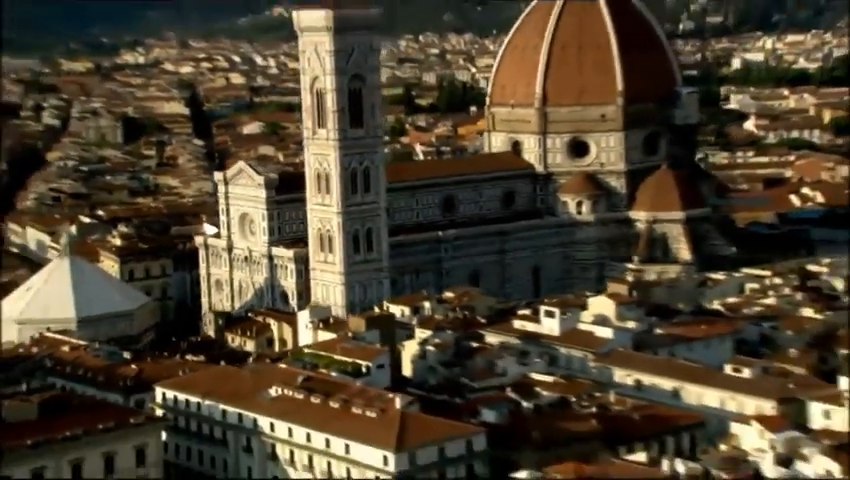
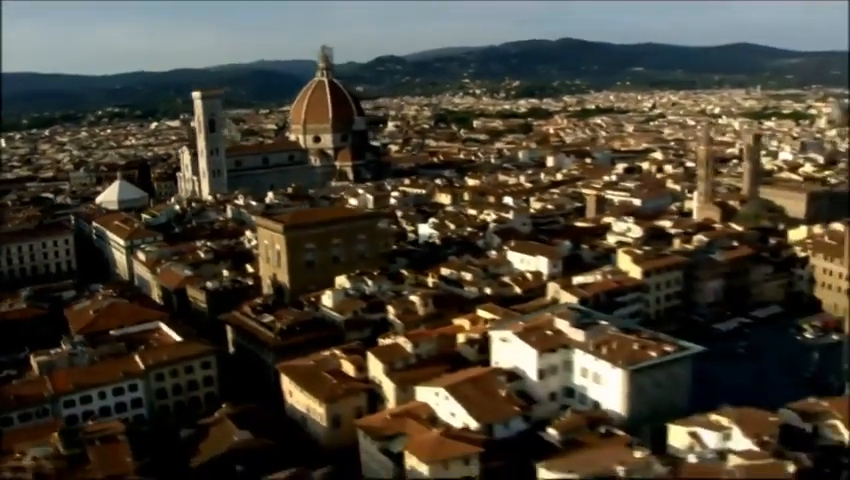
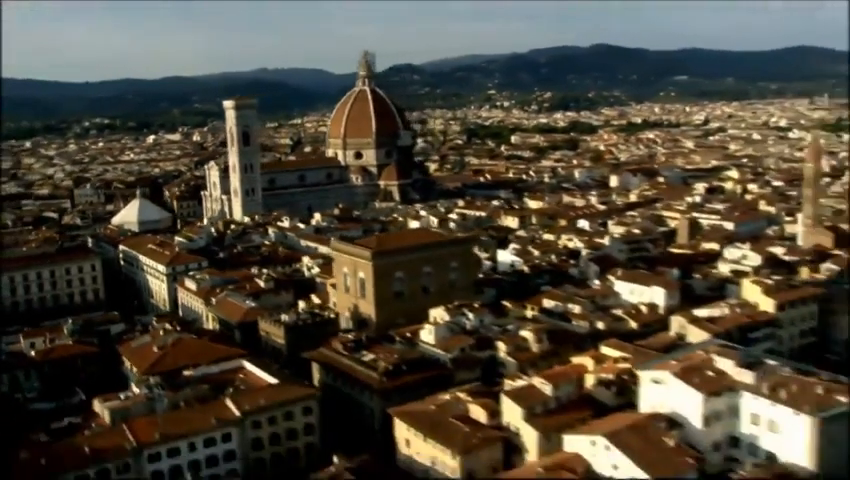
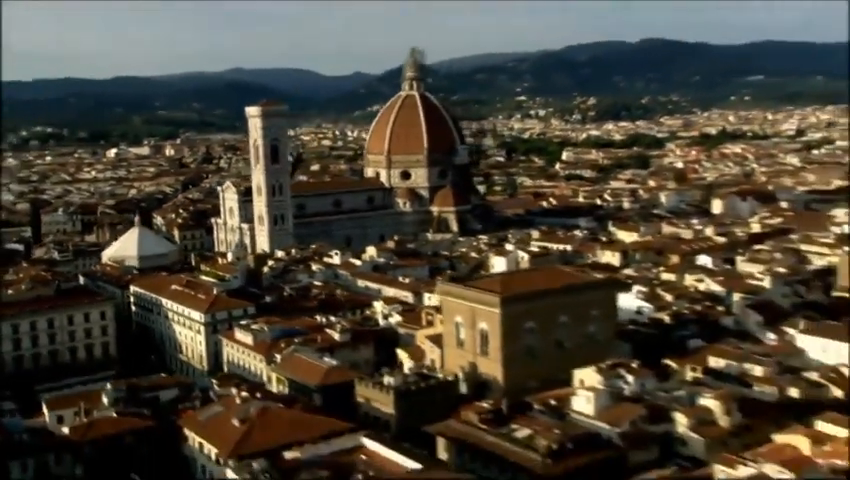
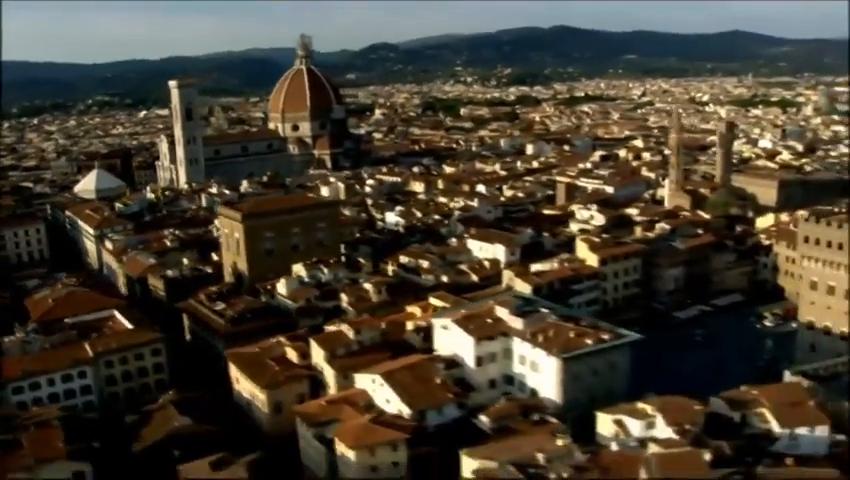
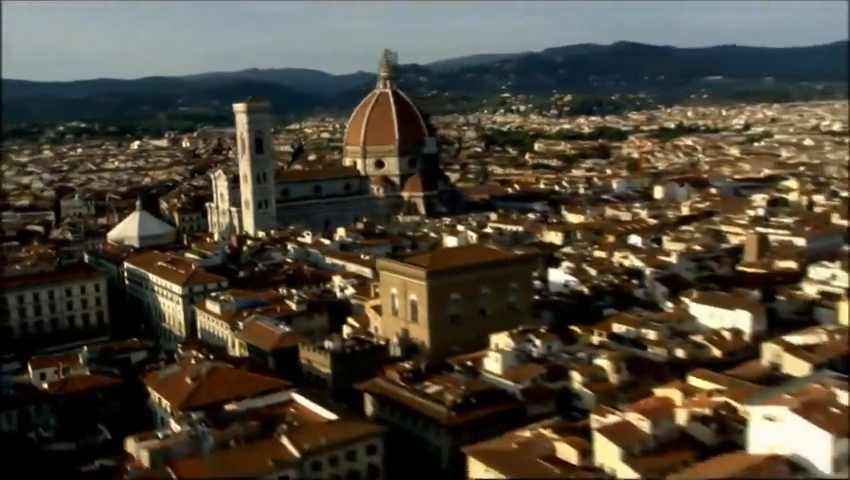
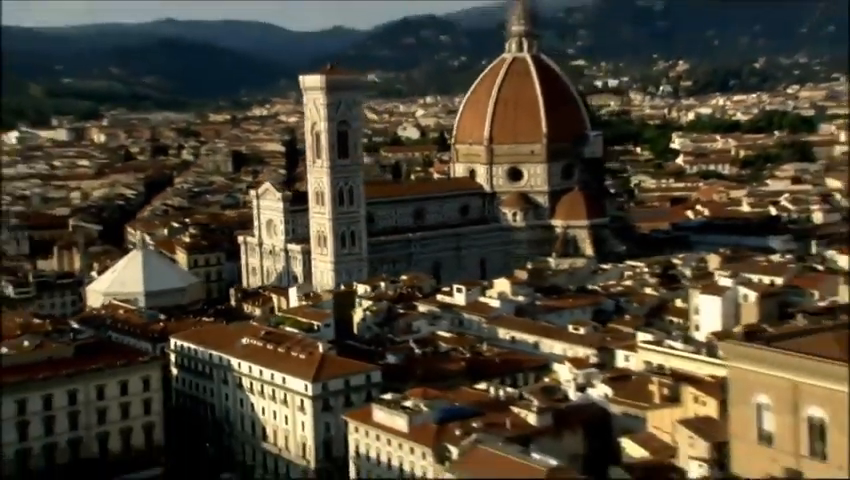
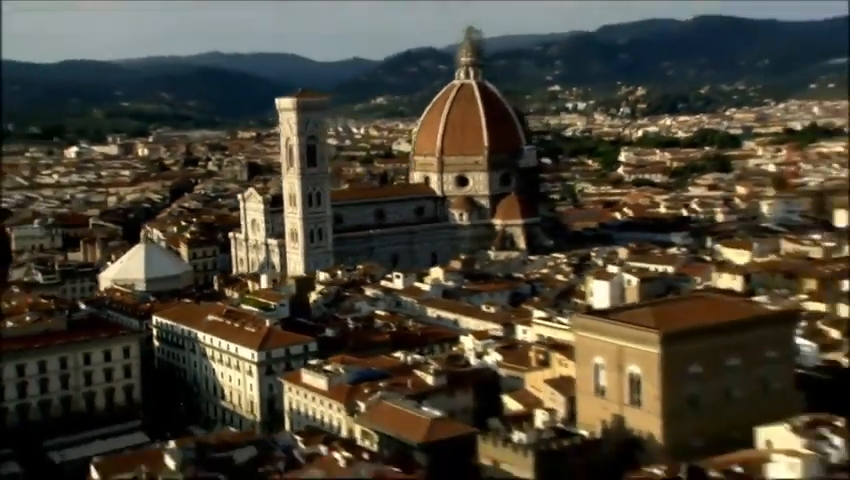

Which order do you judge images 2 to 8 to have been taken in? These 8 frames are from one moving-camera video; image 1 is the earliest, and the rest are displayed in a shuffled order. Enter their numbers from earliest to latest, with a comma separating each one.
7, 8, 4, 6, 3, 2, 5
